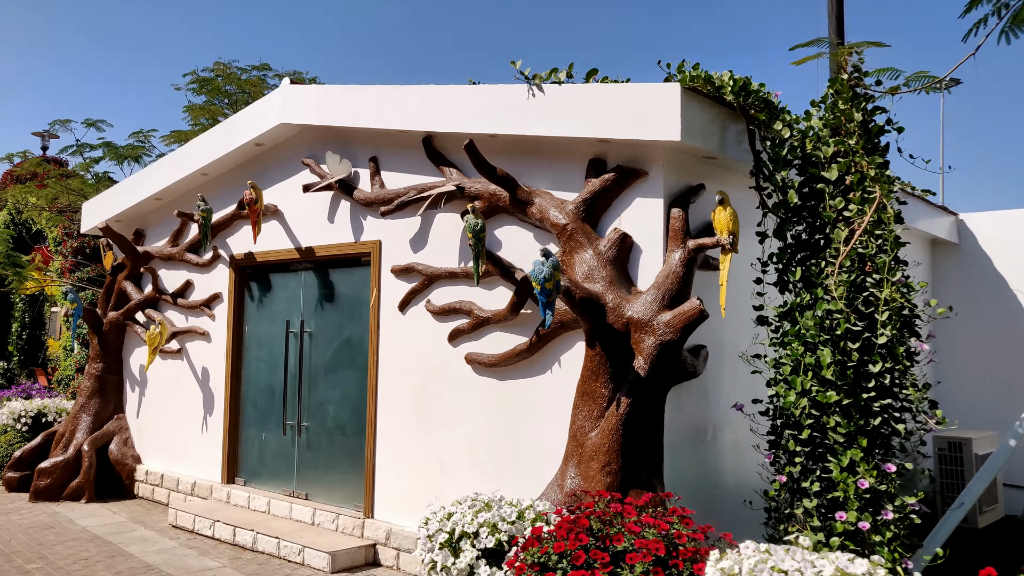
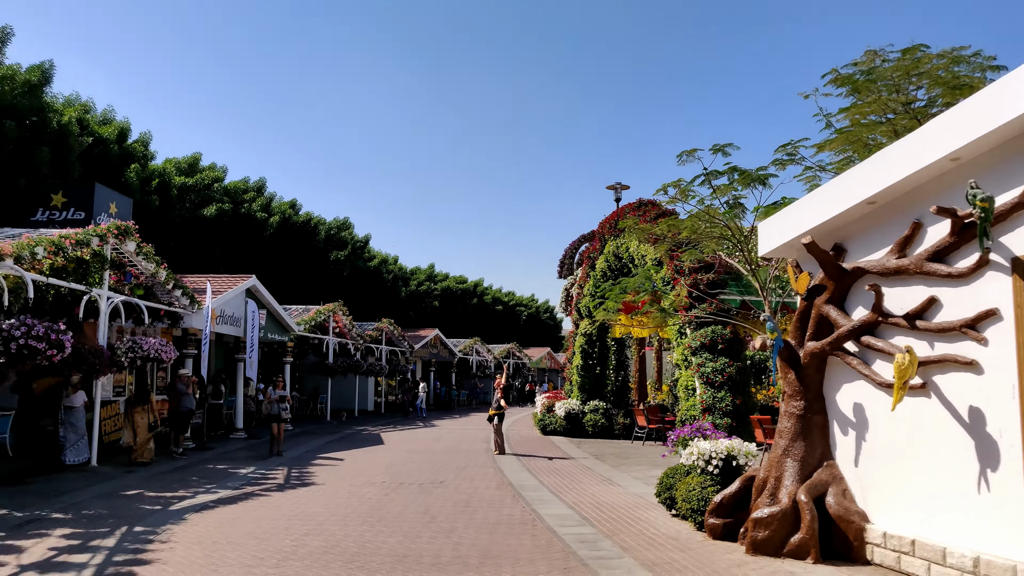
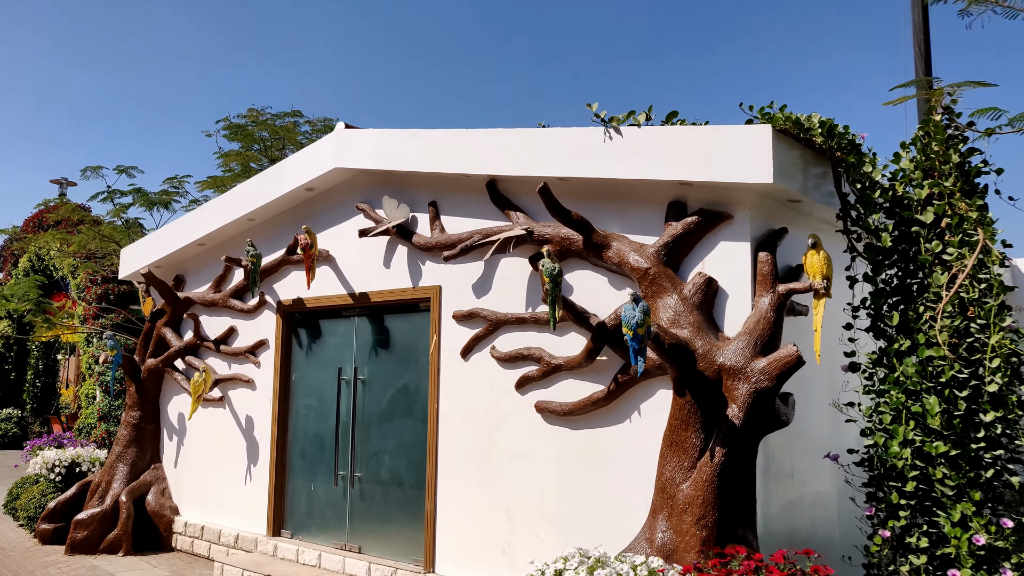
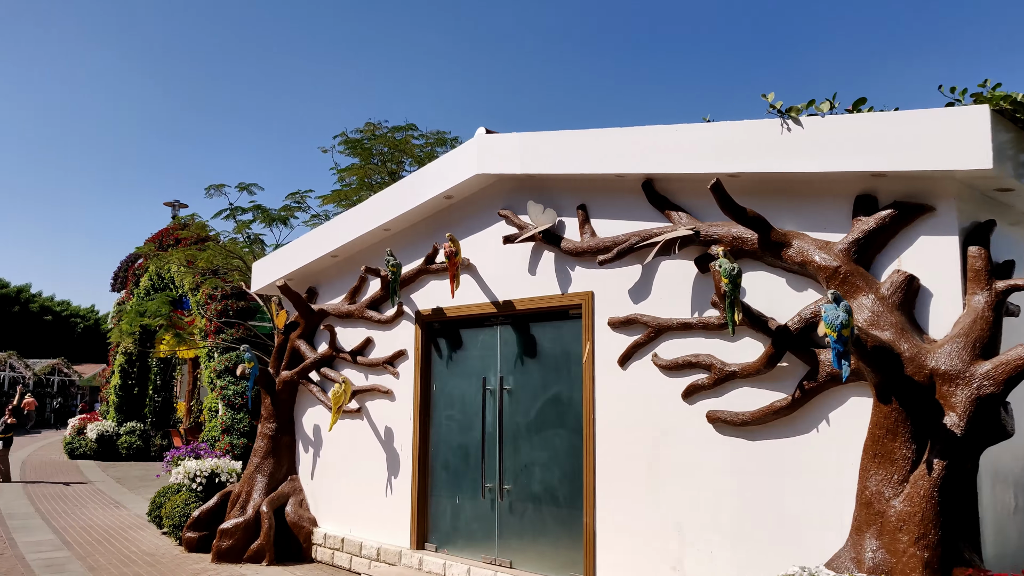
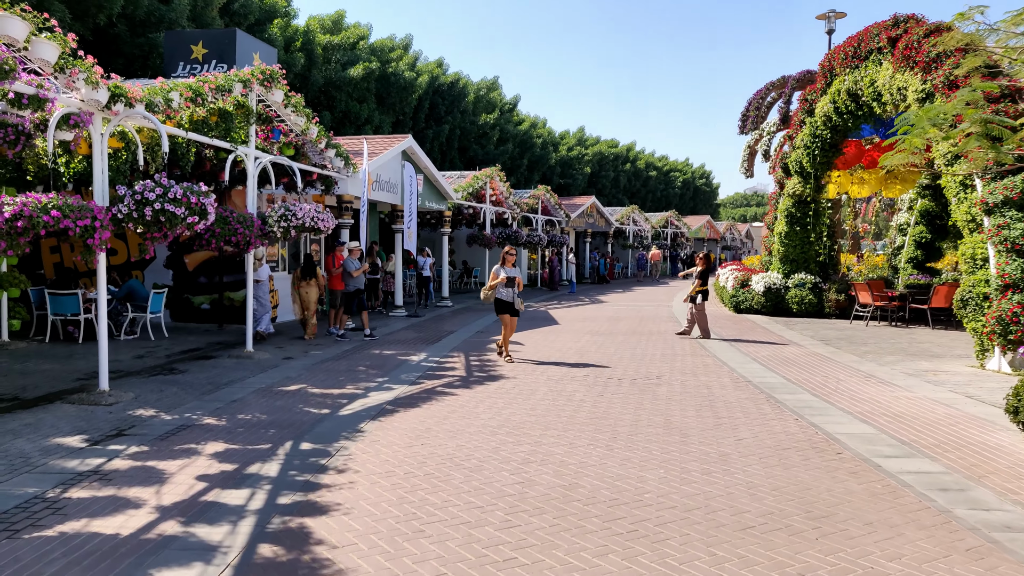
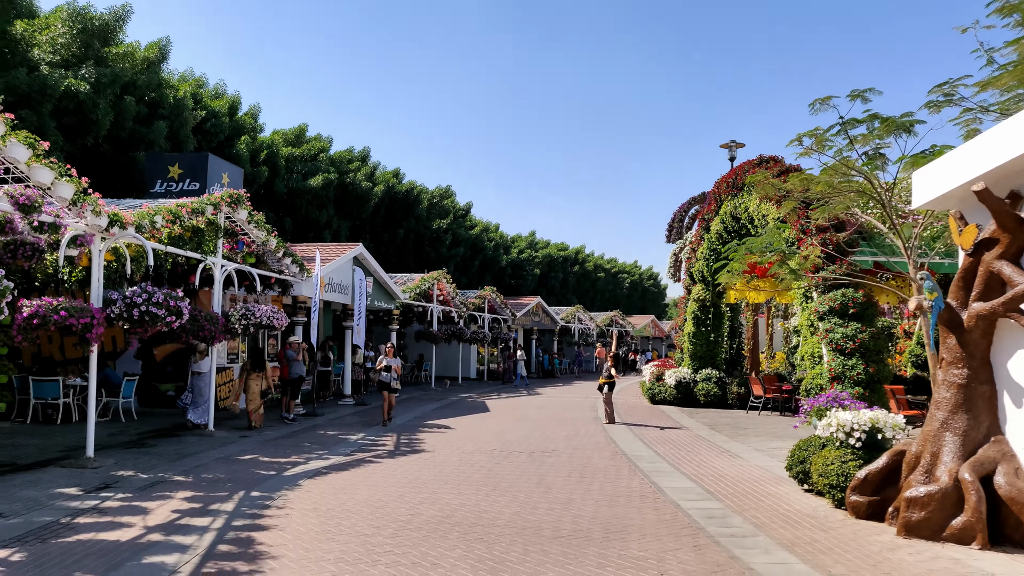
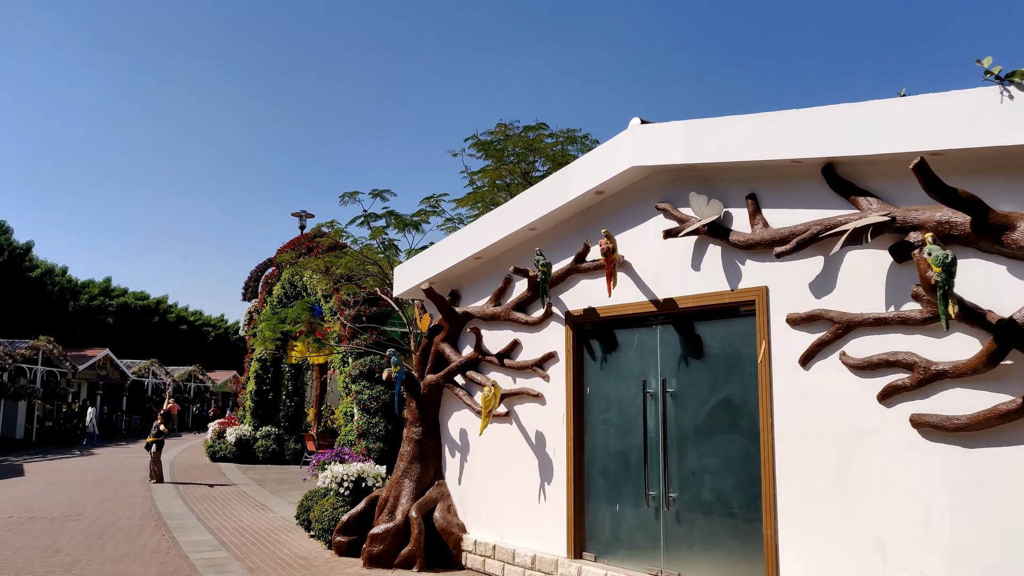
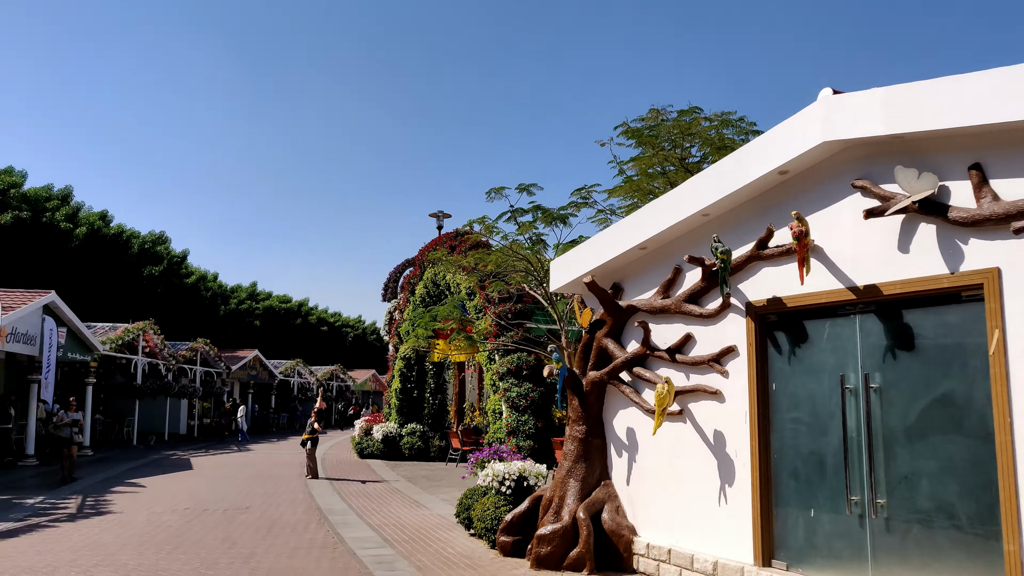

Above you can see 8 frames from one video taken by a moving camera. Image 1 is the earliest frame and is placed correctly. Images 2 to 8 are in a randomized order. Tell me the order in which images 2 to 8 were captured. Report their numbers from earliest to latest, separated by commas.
3, 4, 7, 8, 2, 6, 5
